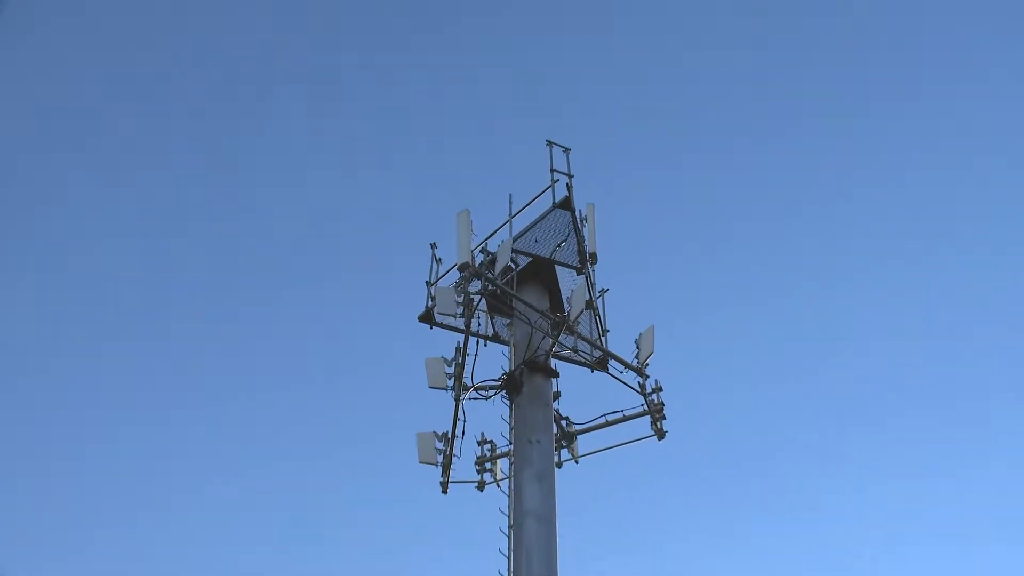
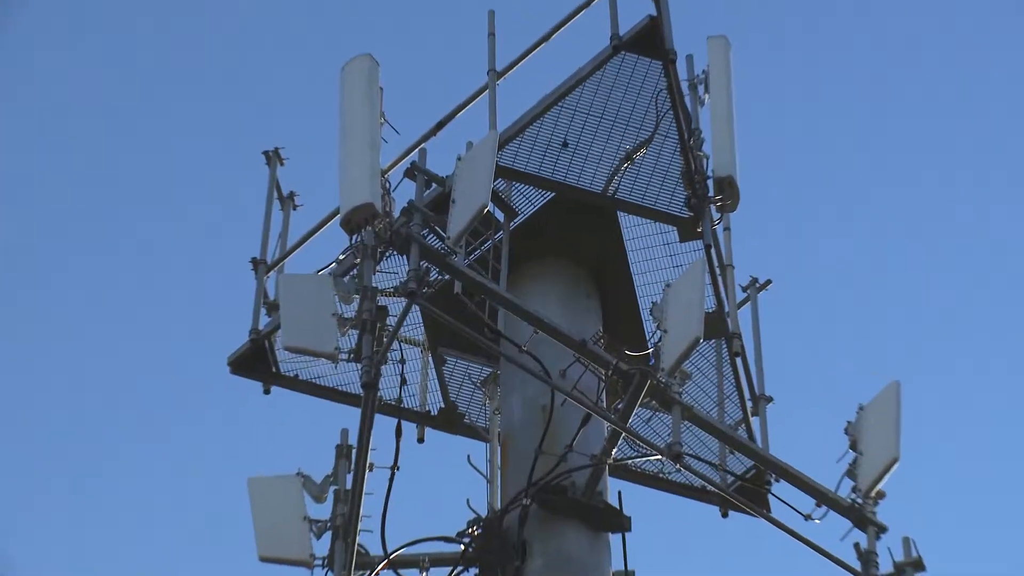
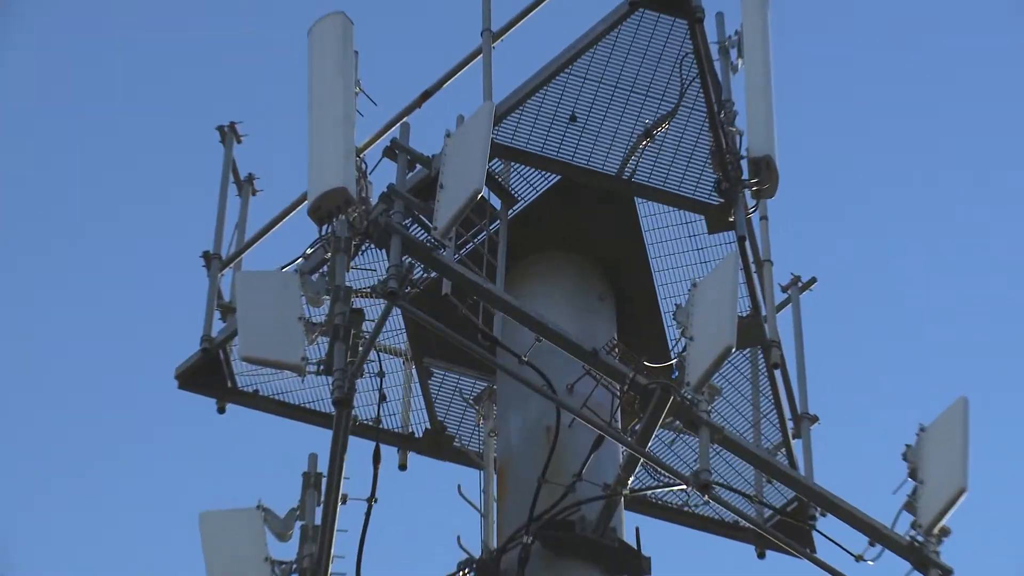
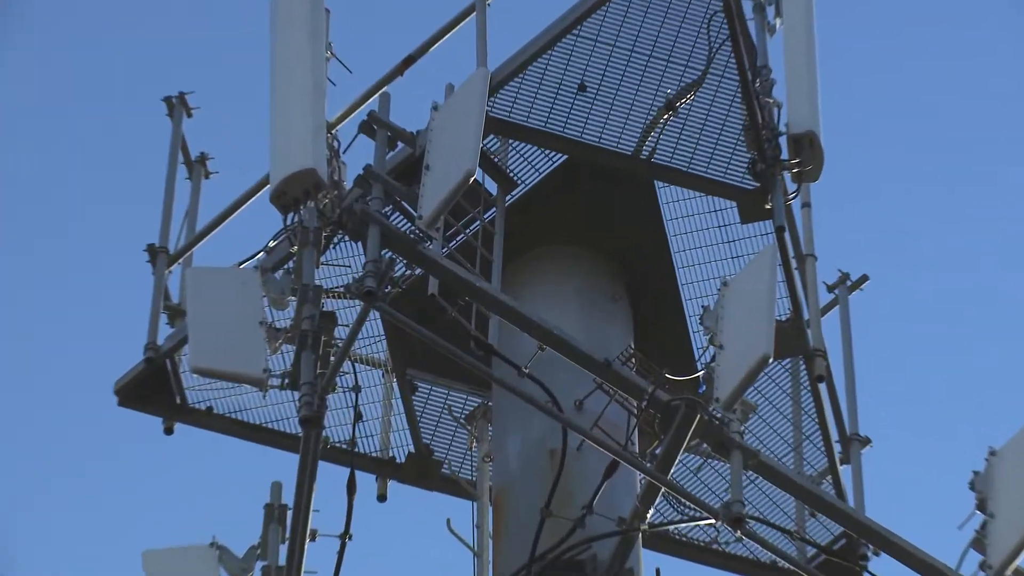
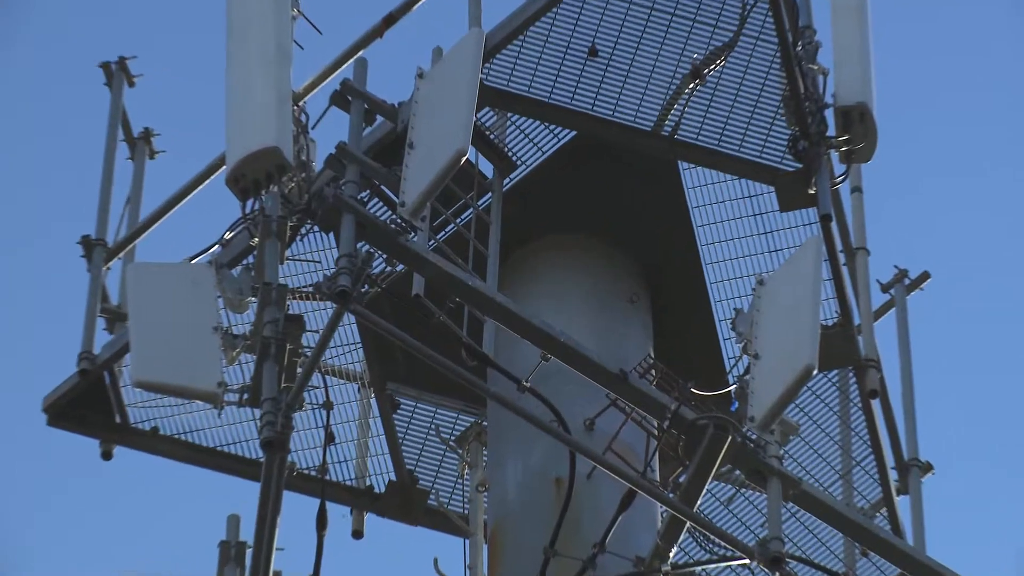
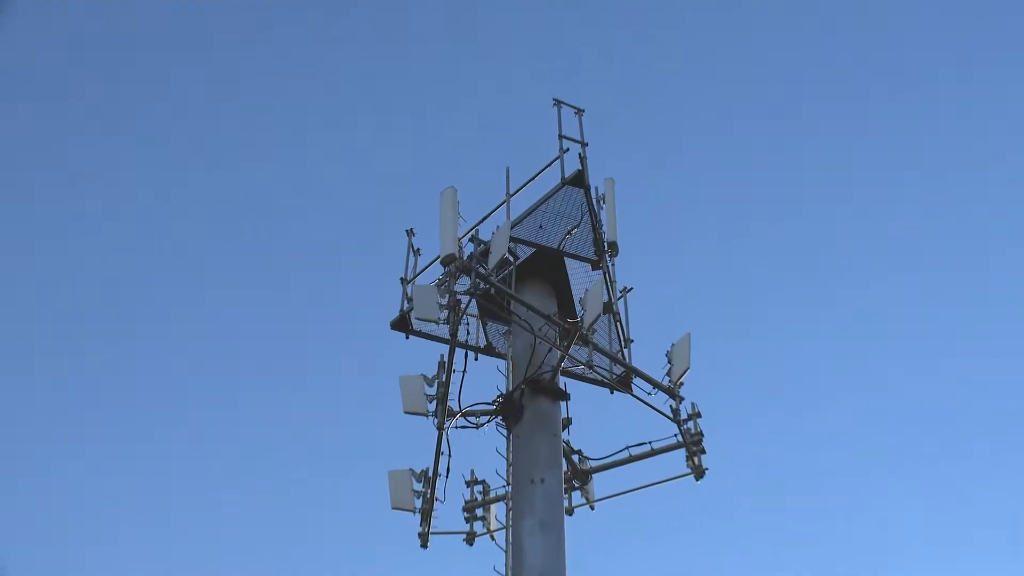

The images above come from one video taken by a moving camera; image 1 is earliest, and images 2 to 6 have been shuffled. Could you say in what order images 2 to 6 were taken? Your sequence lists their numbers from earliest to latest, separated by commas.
6, 2, 3, 4, 5
